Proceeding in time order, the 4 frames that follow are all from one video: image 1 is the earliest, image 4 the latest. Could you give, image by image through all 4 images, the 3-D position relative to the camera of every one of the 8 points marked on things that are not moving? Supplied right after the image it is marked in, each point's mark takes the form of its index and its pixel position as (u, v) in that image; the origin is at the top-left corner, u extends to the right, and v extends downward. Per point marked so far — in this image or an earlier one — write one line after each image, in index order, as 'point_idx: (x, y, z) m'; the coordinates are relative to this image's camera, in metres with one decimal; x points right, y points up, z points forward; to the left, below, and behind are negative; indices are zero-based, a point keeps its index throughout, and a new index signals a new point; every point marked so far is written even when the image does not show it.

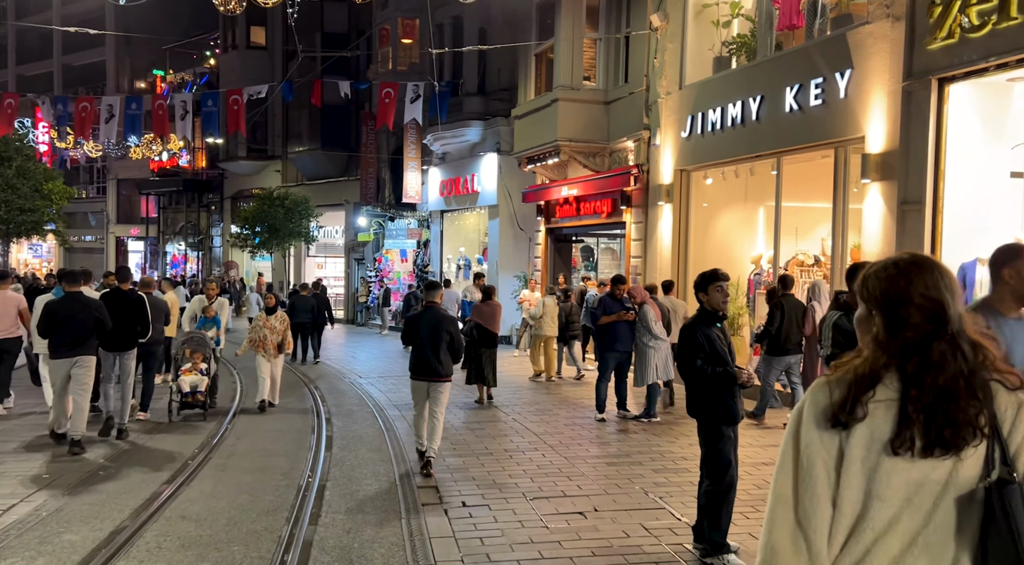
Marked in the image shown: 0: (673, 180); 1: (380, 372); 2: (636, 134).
0: (+2.3, +1.5, +15.2) m
1: (-2.5, -1.9, +20.6) m
2: (+1.9, +2.3, +16.3) m
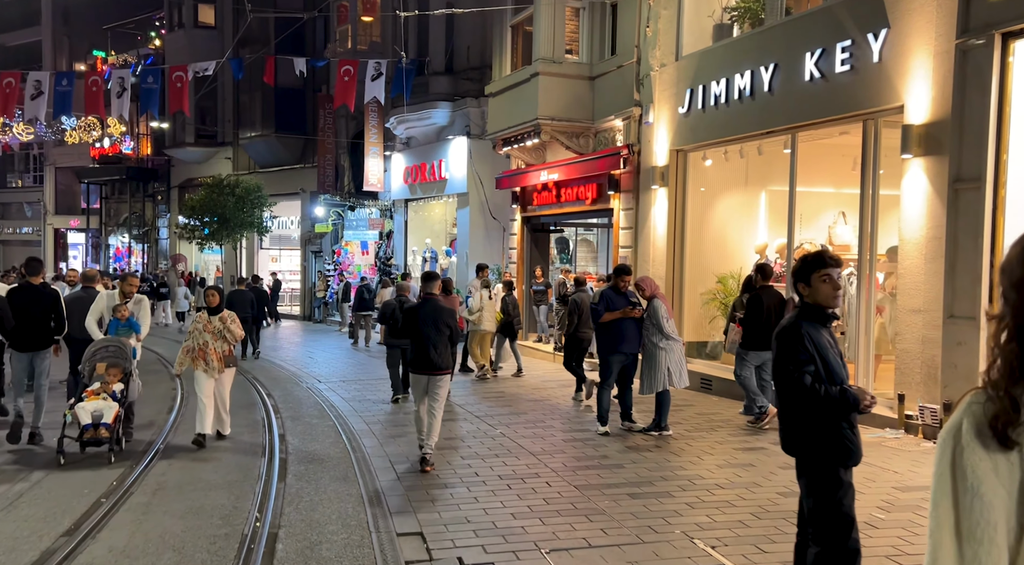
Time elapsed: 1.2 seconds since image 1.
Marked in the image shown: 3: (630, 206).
0: (+2.0, +1.6, +13.8) m
1: (-3.0, -1.8, +18.9) m
2: (+1.6, +2.4, +14.7) m
3: (+1.6, +1.1, +14.7) m
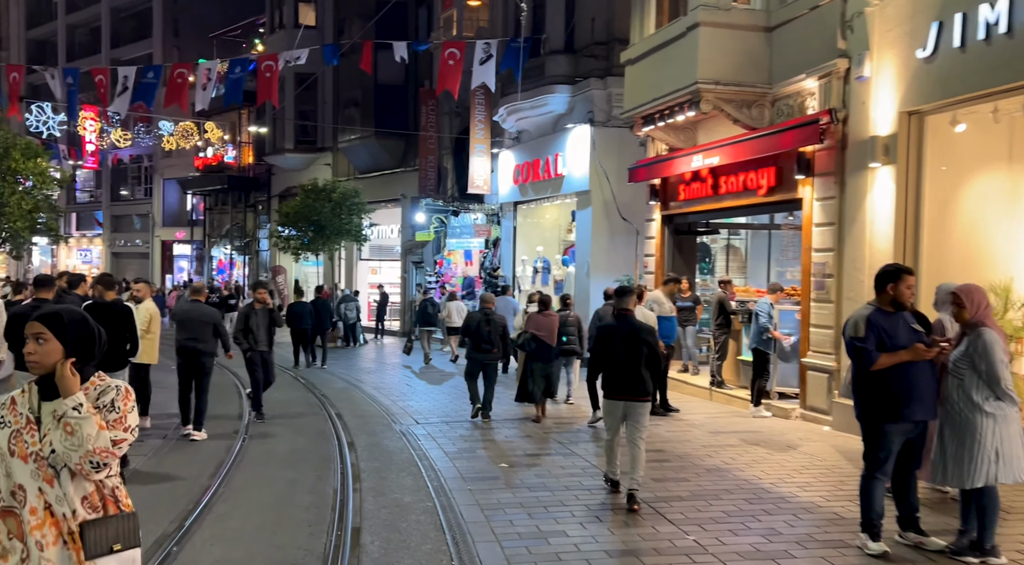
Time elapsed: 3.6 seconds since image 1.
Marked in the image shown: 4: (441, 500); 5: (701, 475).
0: (+3.6, +1.4, +9.9) m
1: (-1.0, -2.0, +15.5) m
2: (+3.2, +2.2, +10.9) m
3: (+3.3, +0.9, +10.8) m
4: (-0.6, -1.7, +8.3) m
5: (+1.6, -1.5, +8.4) m
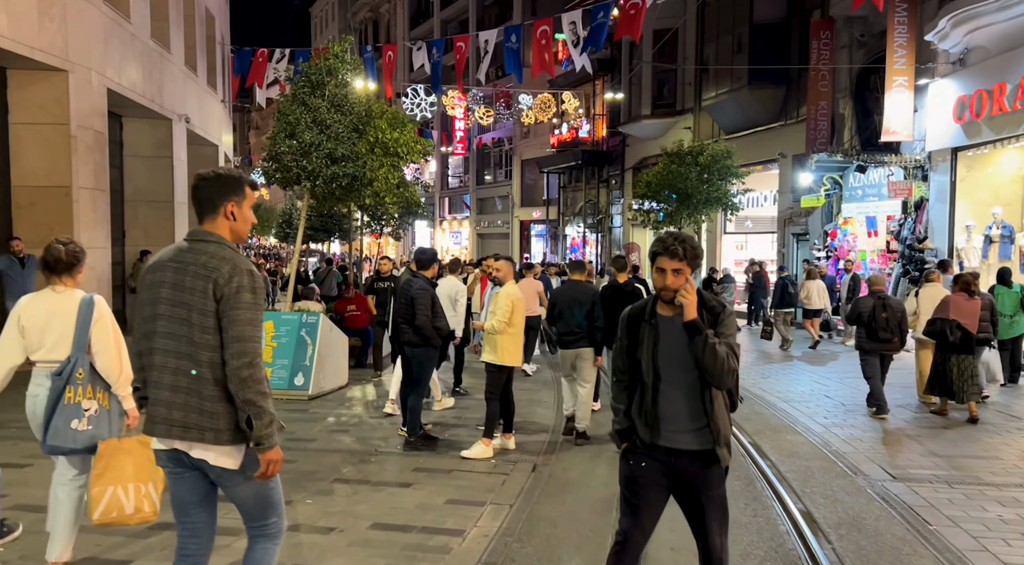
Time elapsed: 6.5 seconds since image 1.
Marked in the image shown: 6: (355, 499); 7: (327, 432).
0: (+6.5, +1.6, +3.3) m
1: (+4.1, -1.7, +10.1) m
2: (+6.5, +2.4, +4.4) m
3: (+6.5, +1.1, +4.3) m
4: (+2.1, -1.6, +3.3) m
5: (+4.2, -1.5, +2.6) m
6: (-1.5, -2.1, +9.8) m
7: (-2.1, -1.8, +12.0) m
